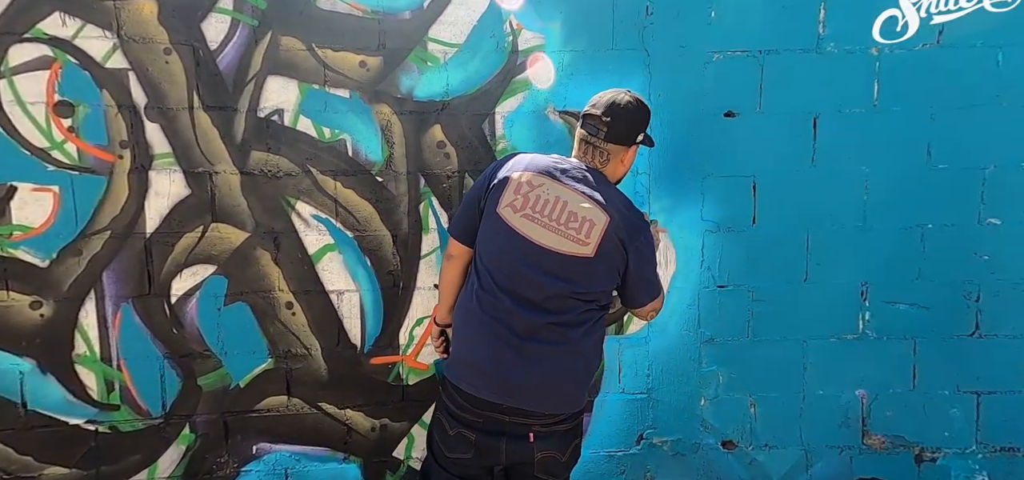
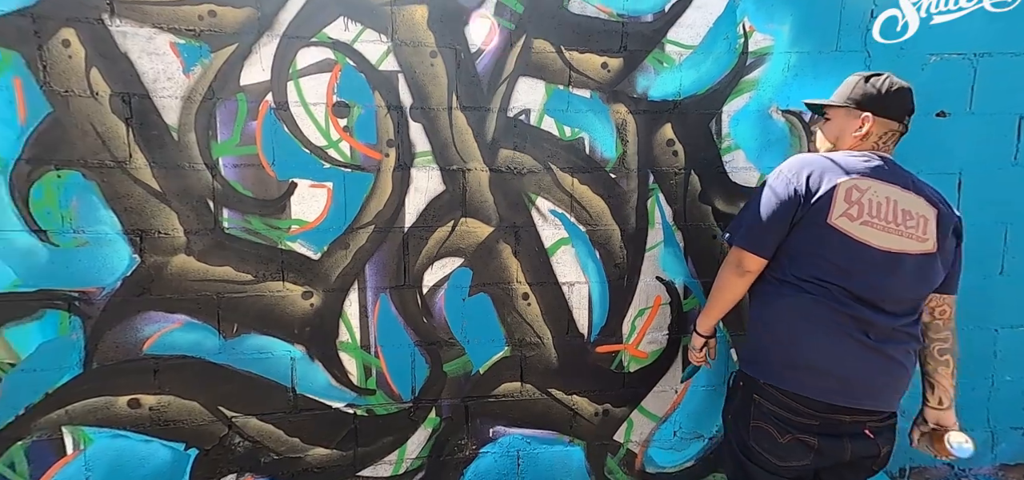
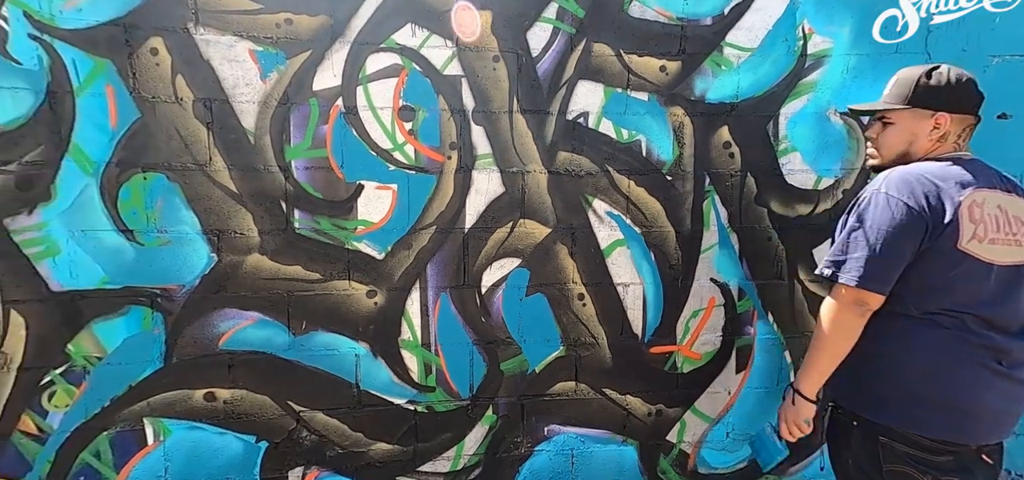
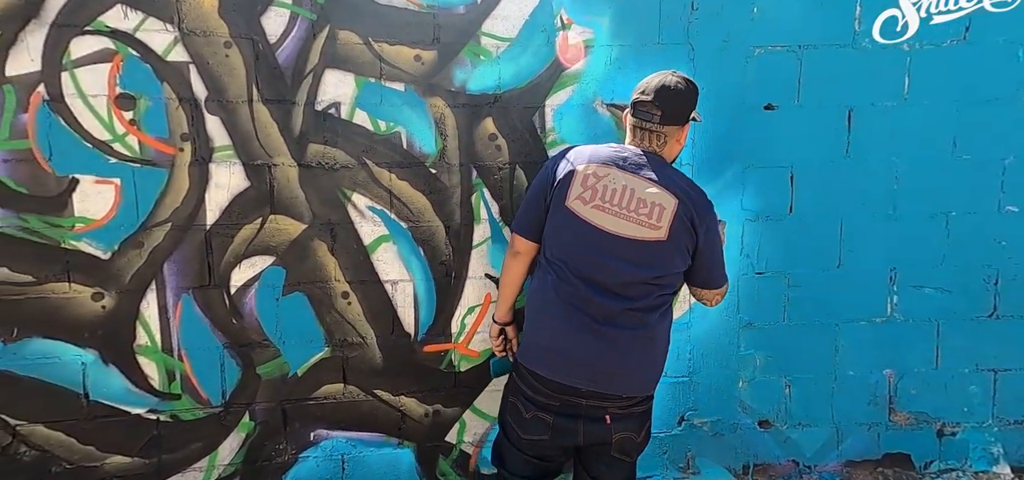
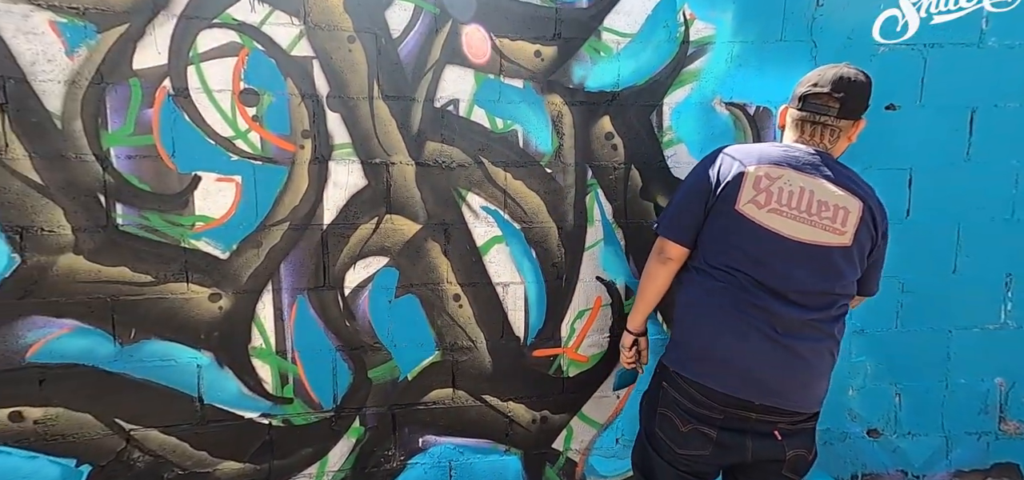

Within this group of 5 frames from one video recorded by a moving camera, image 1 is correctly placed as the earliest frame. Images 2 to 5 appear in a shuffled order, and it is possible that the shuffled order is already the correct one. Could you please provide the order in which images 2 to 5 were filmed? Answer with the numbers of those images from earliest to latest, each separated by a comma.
4, 5, 2, 3
